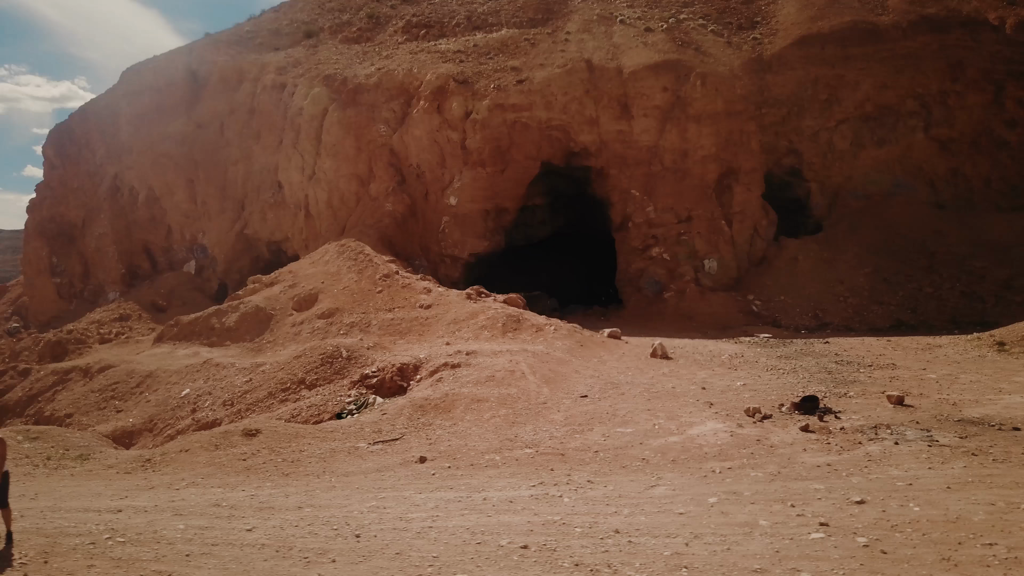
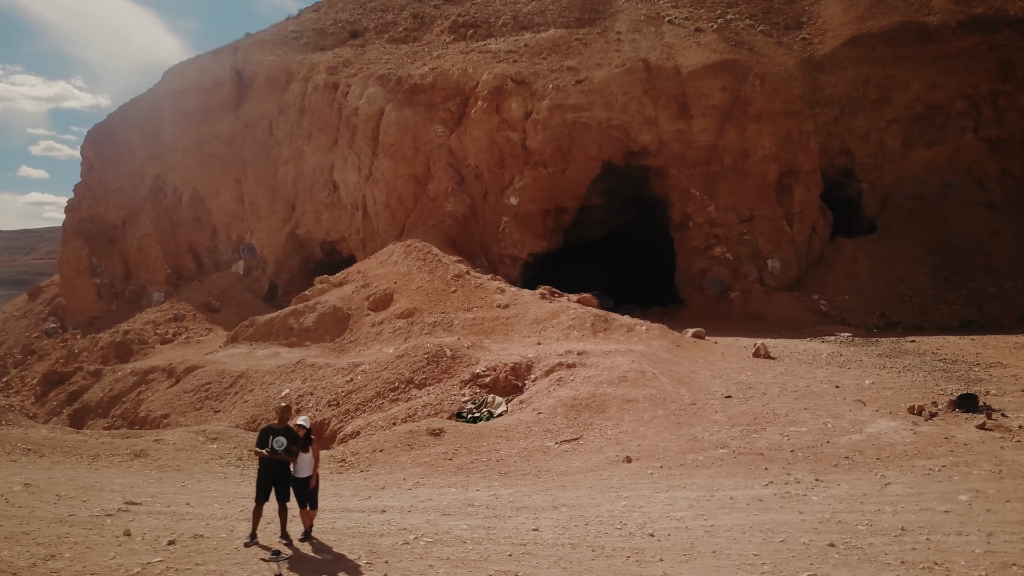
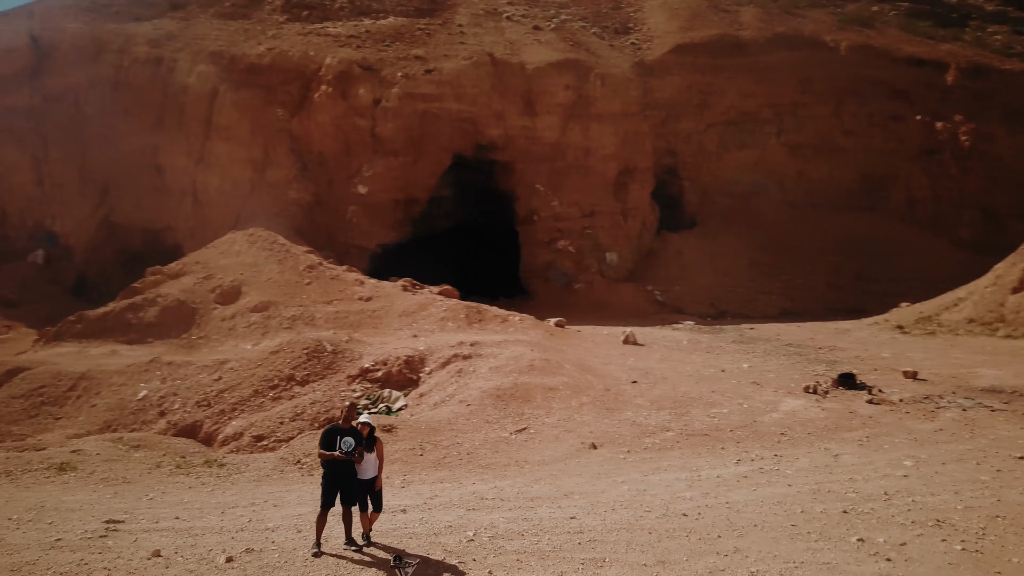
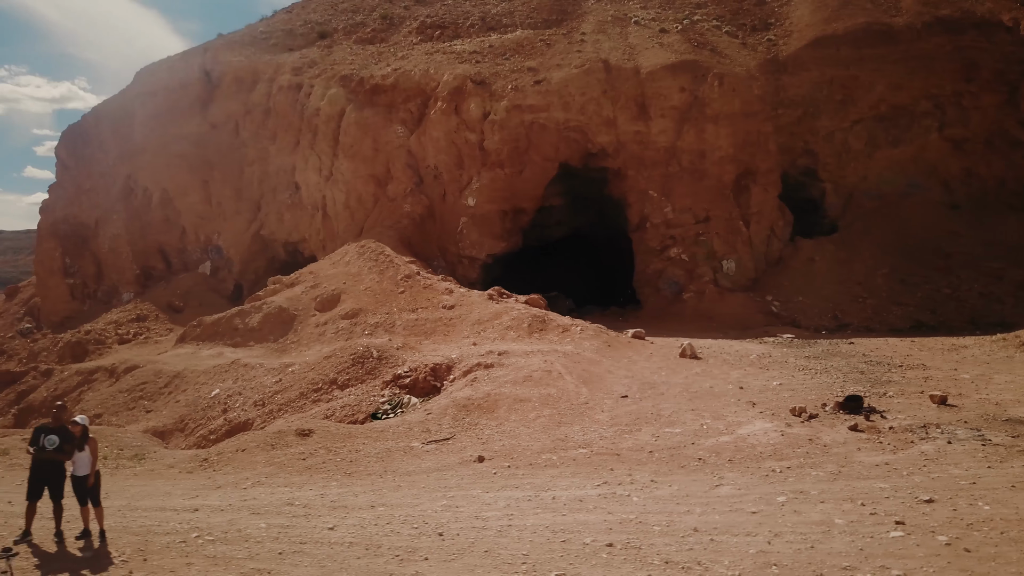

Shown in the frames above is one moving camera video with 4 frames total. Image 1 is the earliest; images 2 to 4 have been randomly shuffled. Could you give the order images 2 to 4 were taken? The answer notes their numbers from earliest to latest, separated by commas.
4, 2, 3
